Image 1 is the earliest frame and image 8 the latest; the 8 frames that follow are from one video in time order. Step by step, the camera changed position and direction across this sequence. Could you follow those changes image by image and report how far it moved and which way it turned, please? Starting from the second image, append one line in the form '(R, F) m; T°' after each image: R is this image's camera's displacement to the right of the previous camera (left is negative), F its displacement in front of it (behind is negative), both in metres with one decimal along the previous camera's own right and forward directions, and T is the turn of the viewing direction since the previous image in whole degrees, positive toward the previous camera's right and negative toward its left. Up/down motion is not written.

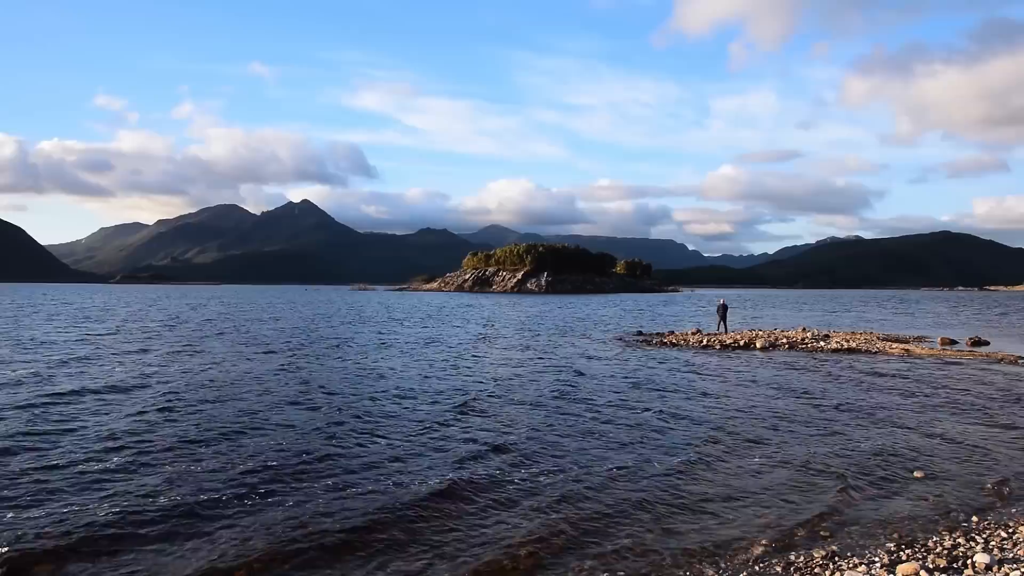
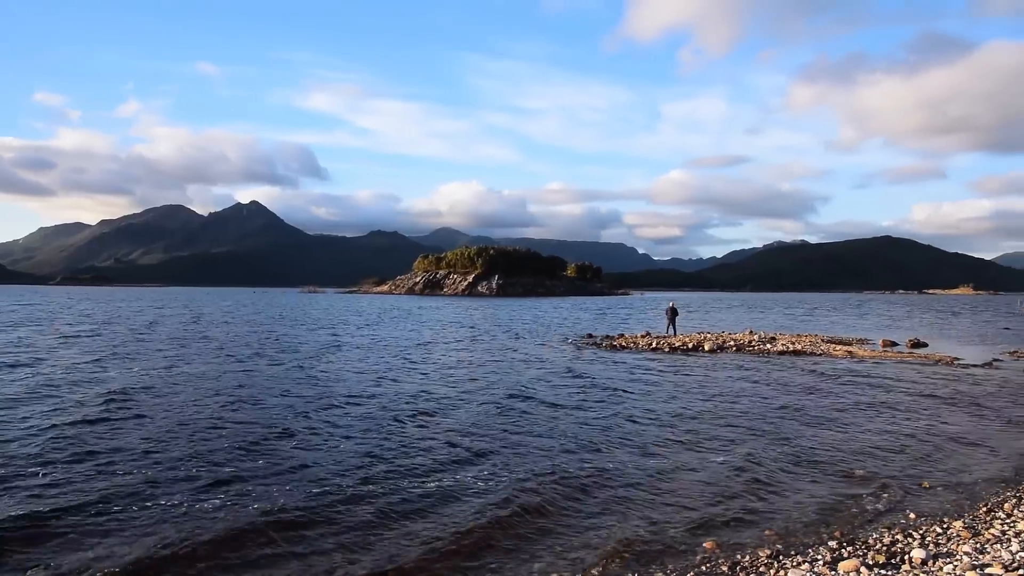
(-0.1, -0.1) m; +3°
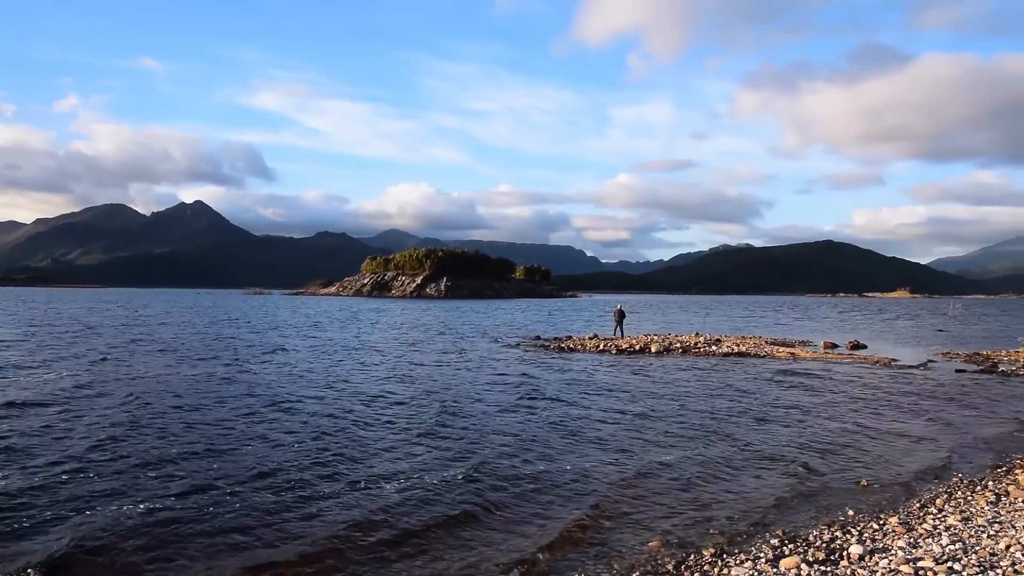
(0.0, -0.1) m; +3°
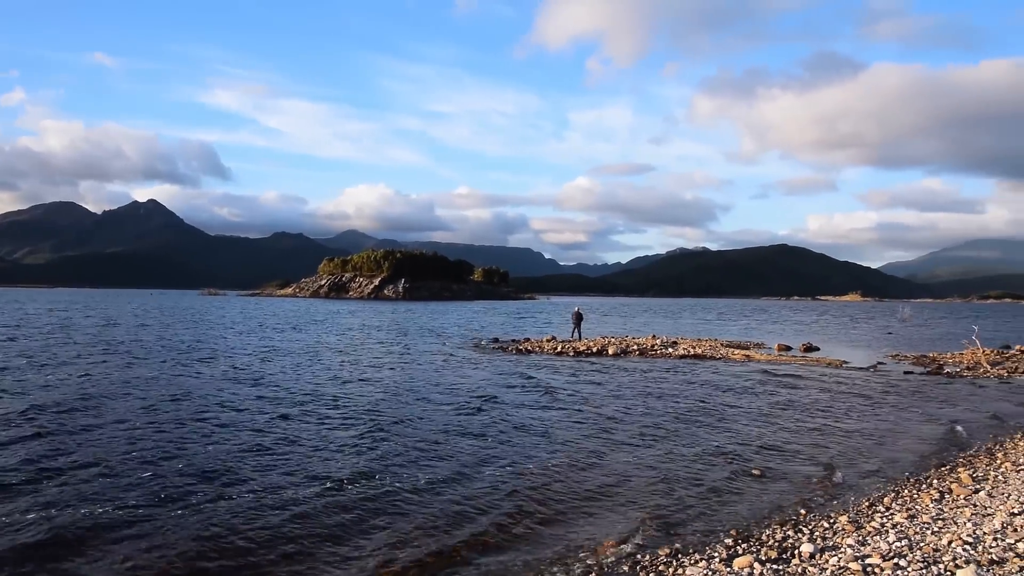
(-0.8, 0.0) m; +3°
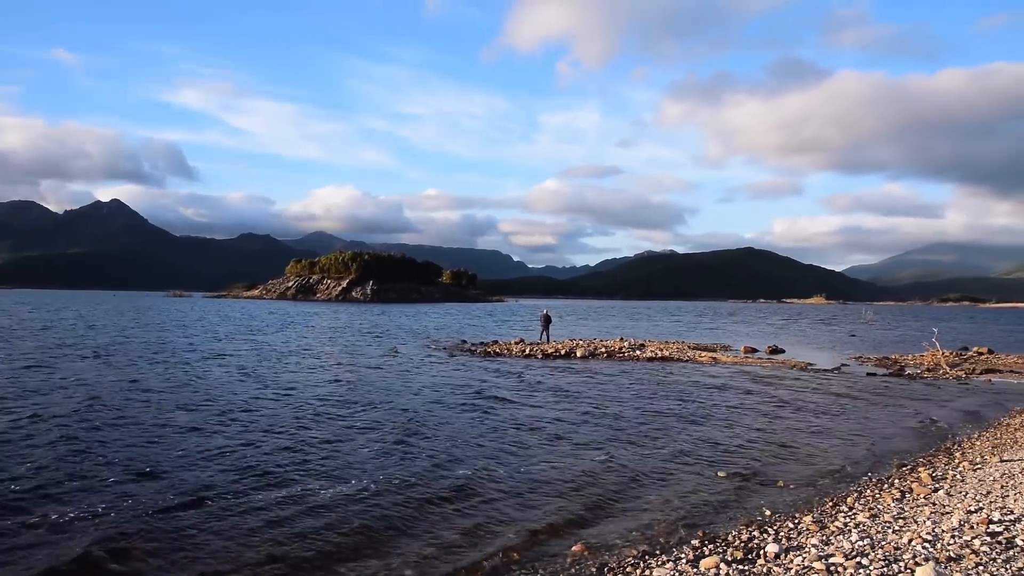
(-0.5, +0.1) m; +2°
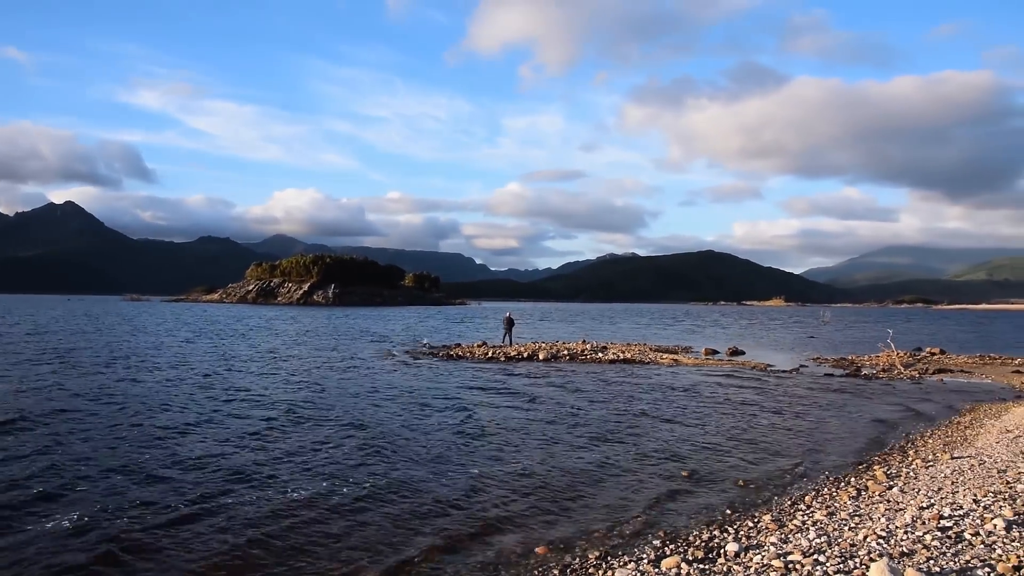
(-0.7, 0.0) m; +3°
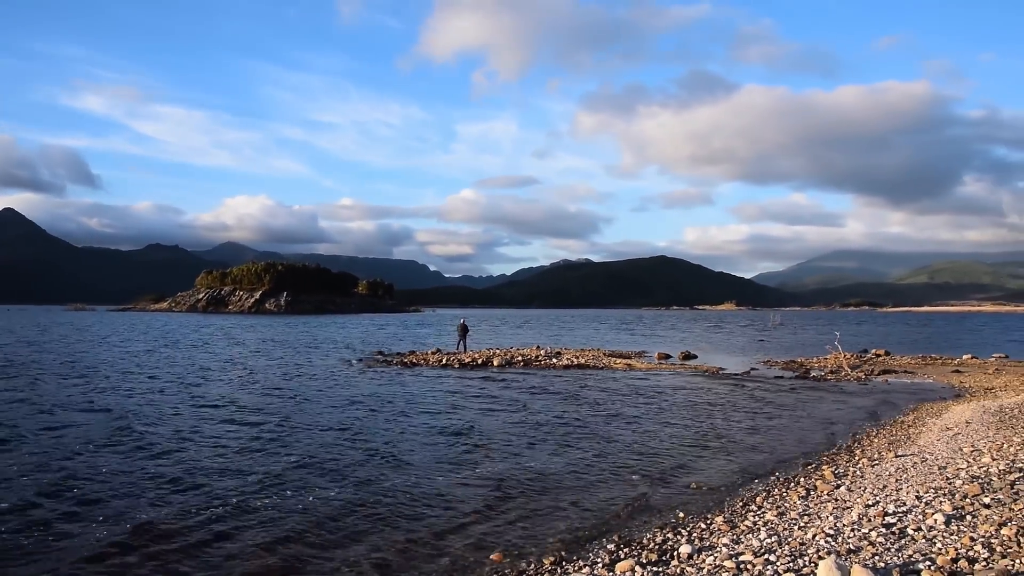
(-0.7, 0.0) m; +3°
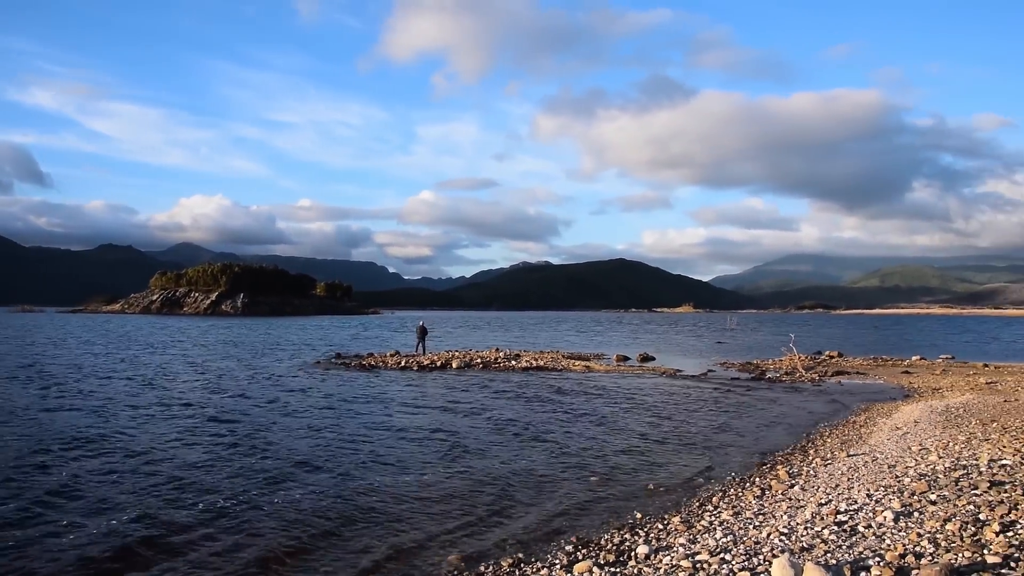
(-0.4, 0.0) m; +3°
